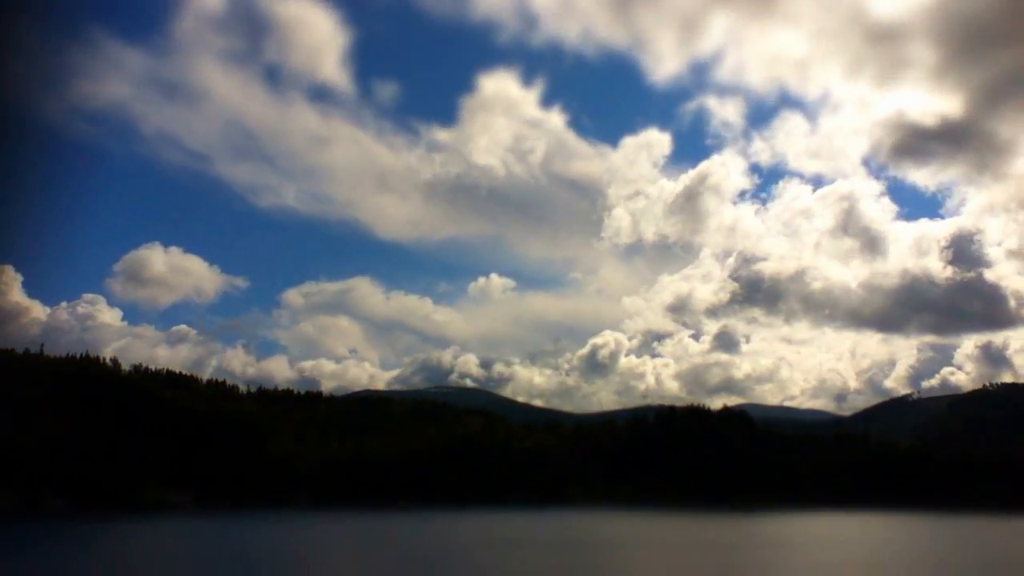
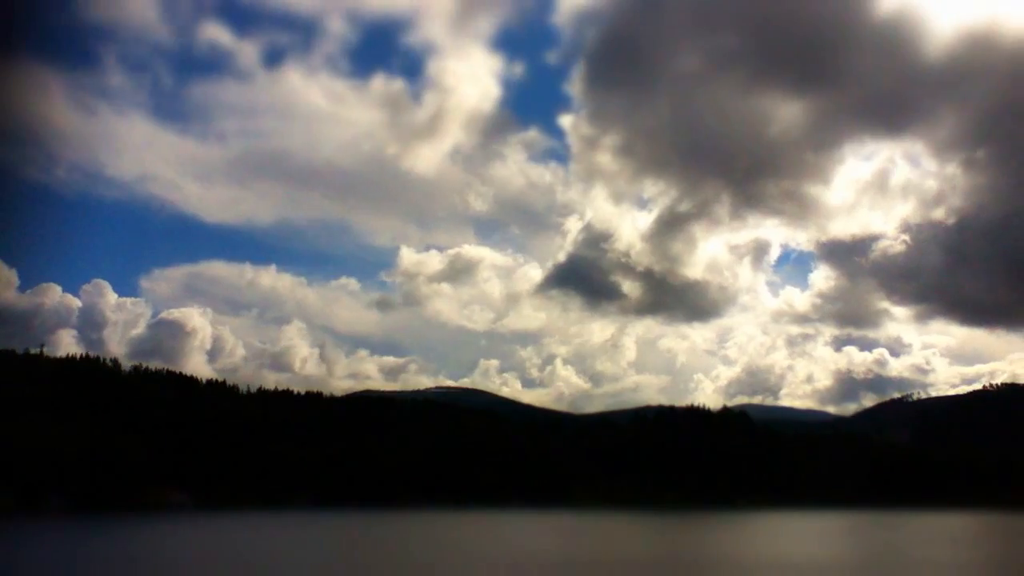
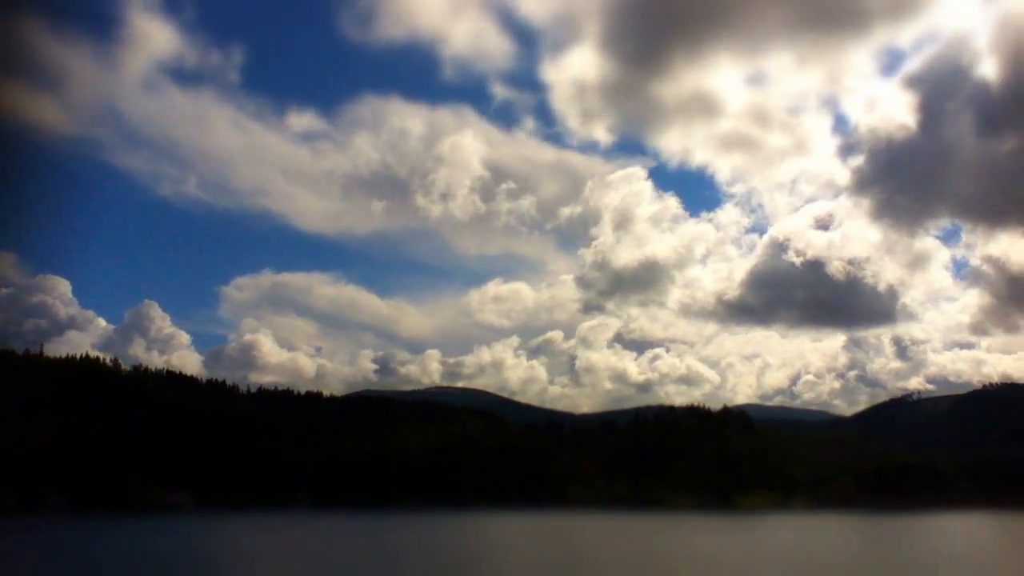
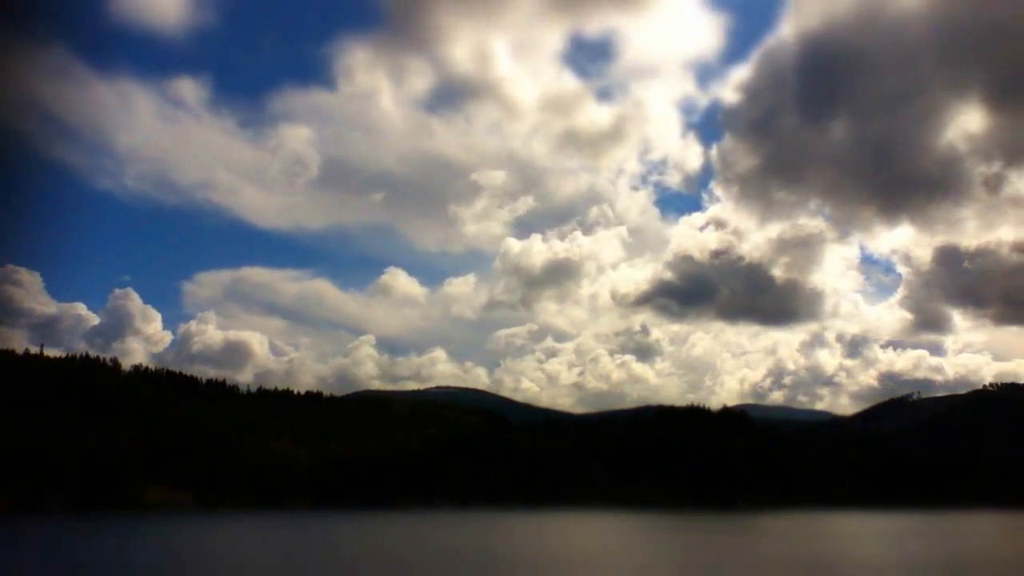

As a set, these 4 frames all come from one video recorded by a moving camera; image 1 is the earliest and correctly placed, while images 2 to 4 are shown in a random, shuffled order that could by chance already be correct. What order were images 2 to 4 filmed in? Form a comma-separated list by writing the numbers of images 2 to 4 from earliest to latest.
3, 4, 2
